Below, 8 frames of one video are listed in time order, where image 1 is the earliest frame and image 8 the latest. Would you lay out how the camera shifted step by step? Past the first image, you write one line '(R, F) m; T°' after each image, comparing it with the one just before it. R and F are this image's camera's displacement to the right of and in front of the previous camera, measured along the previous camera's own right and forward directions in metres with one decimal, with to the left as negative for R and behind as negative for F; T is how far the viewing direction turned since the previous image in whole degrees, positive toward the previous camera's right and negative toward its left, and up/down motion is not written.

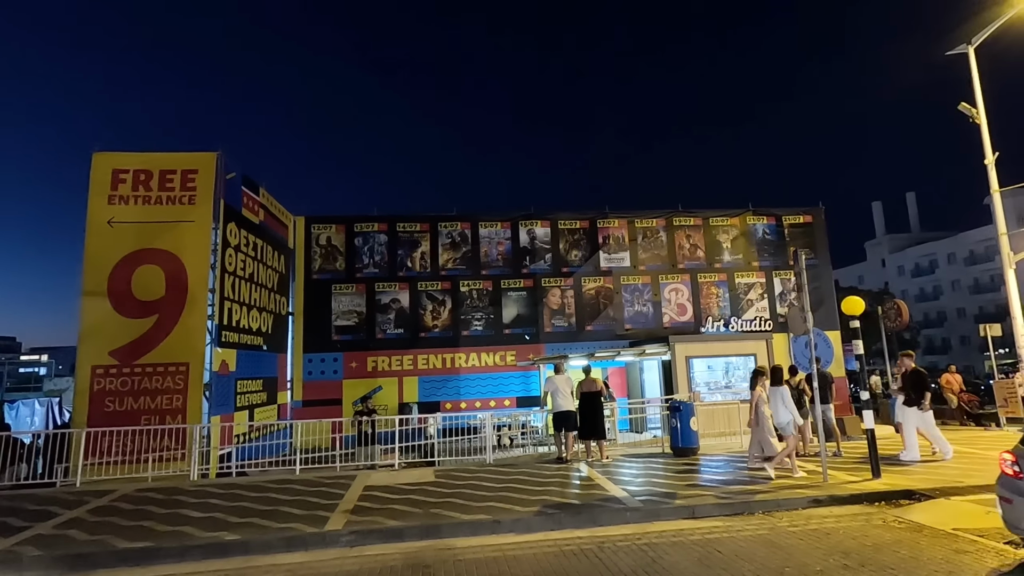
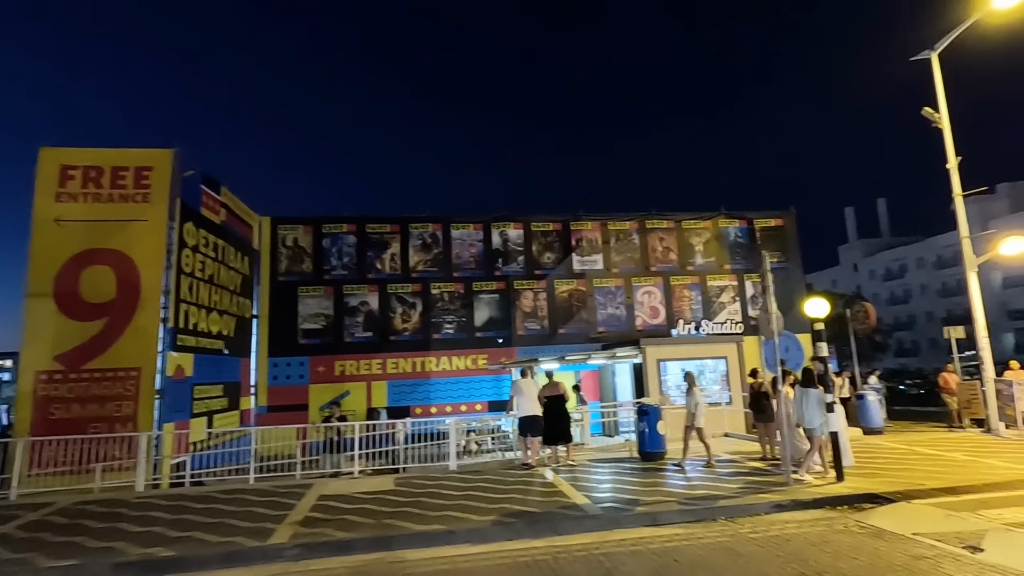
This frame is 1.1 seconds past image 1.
(+0.3, +0.2) m; +2°
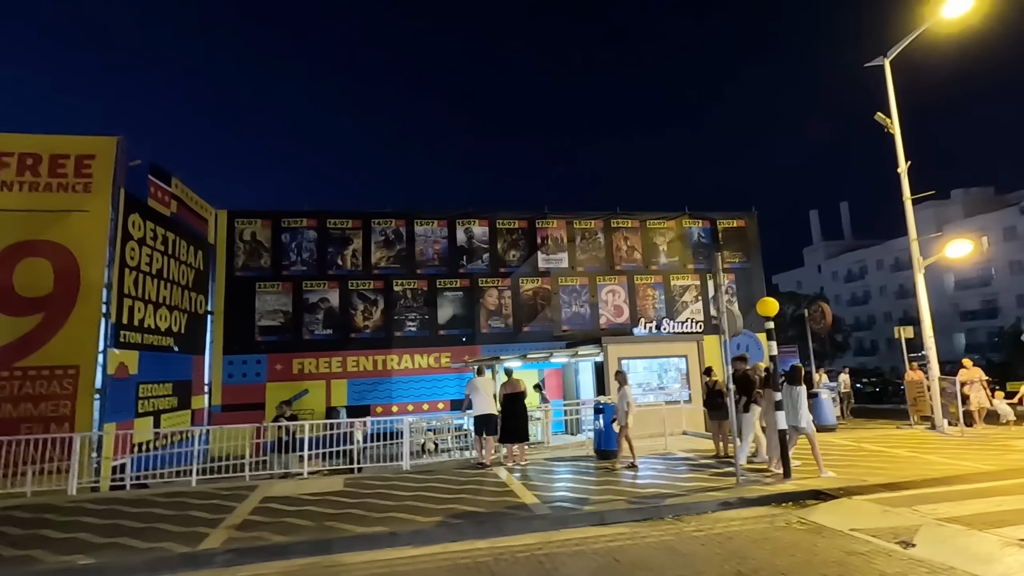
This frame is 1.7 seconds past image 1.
(+0.4, +0.1) m; +3°
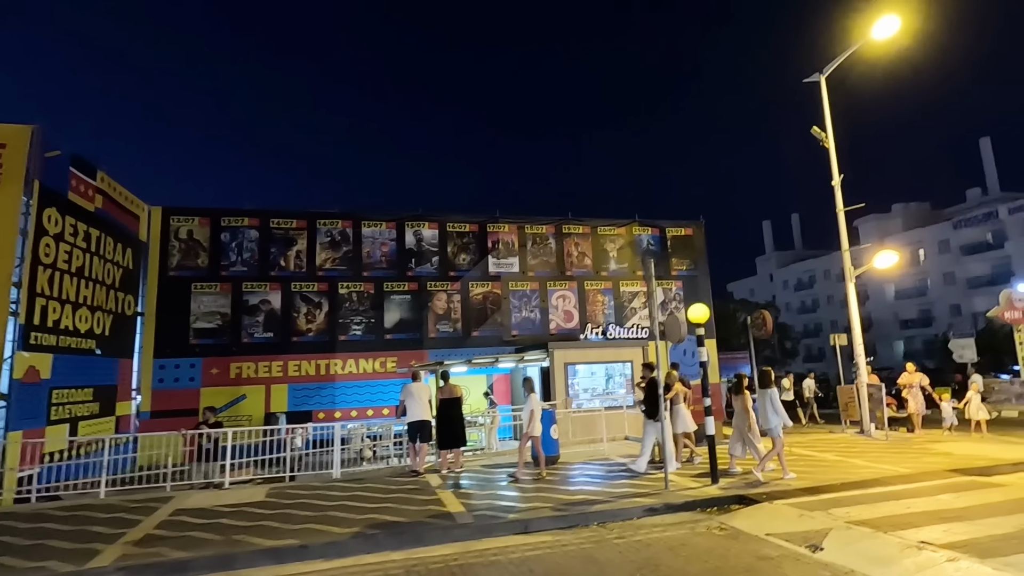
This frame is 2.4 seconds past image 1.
(+0.5, +0.1) m; +4°
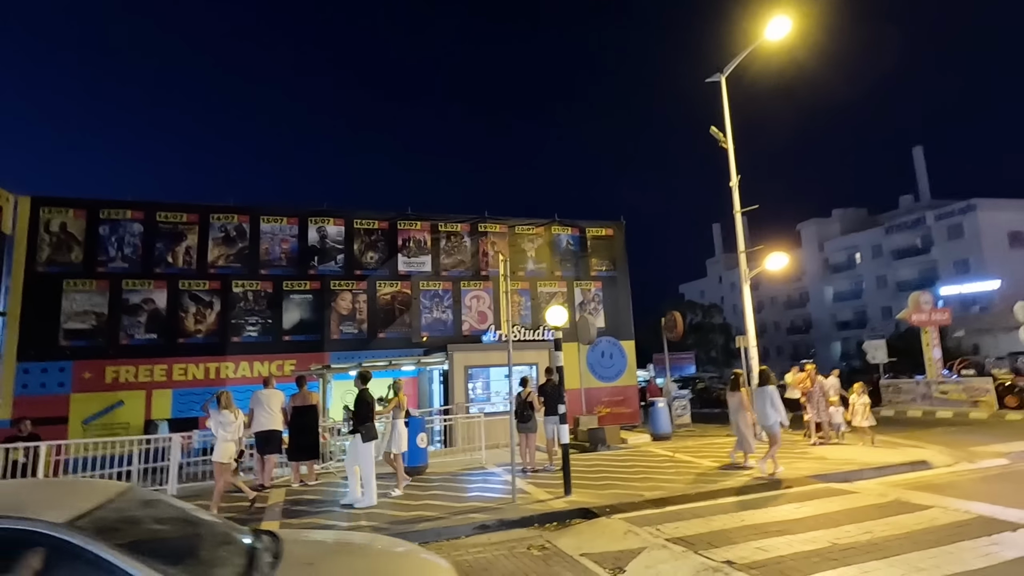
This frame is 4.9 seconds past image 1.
(+1.9, +0.5) m; +4°
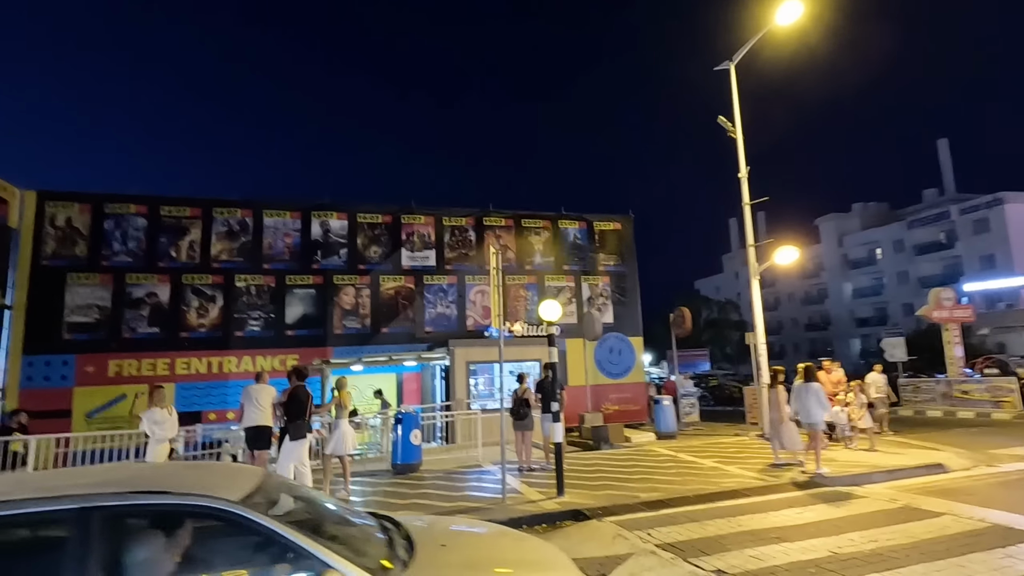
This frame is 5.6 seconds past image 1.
(+0.4, +0.3) m; -2°
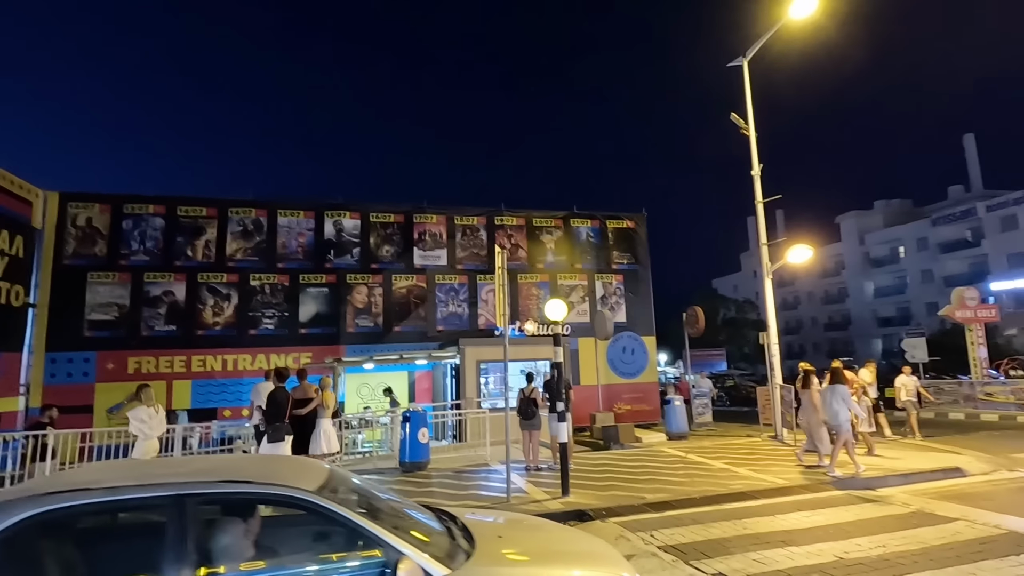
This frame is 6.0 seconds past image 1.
(+0.2, 0.0) m; -2°
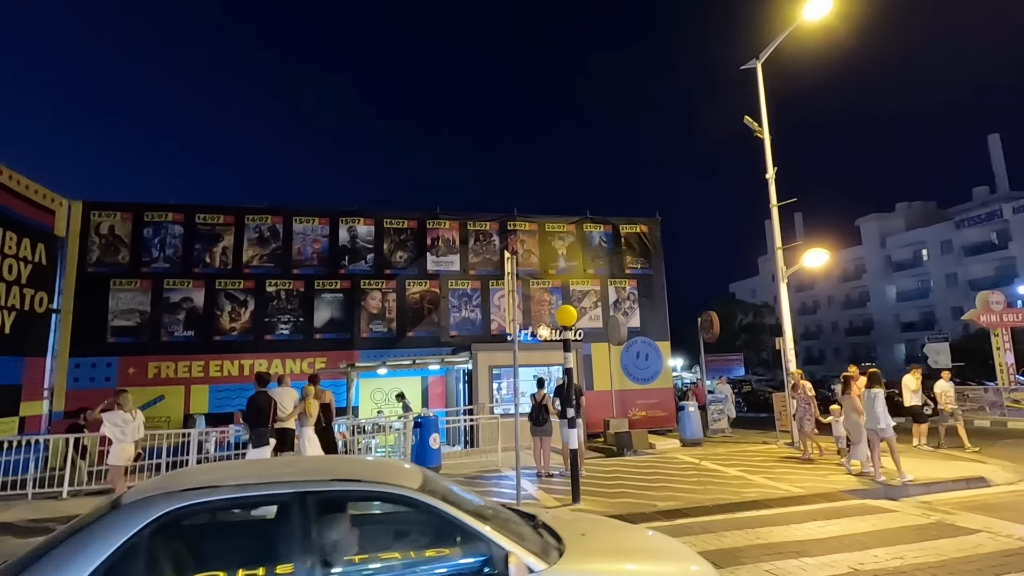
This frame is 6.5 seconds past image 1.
(+0.1, 0.0) m; -2°
